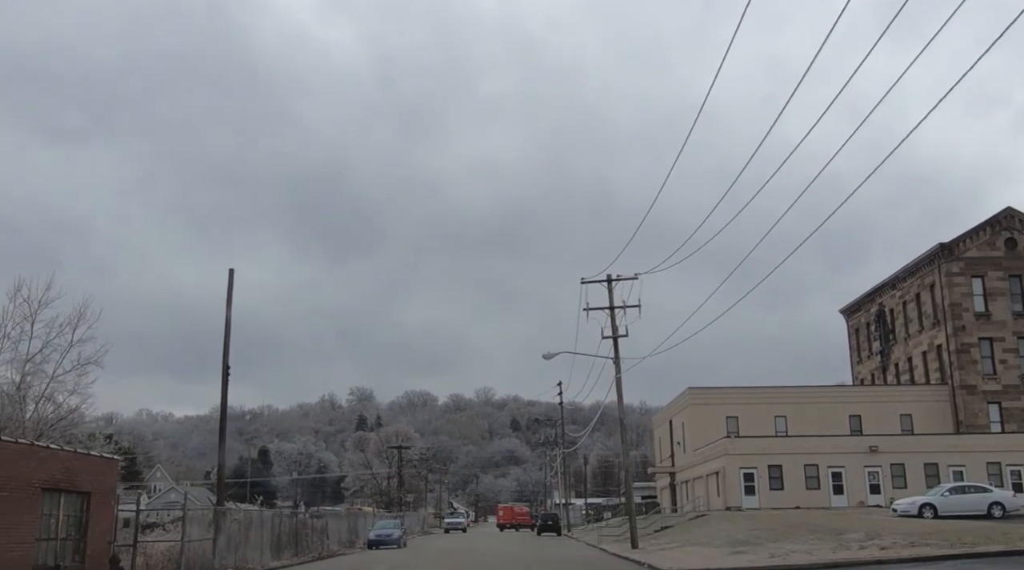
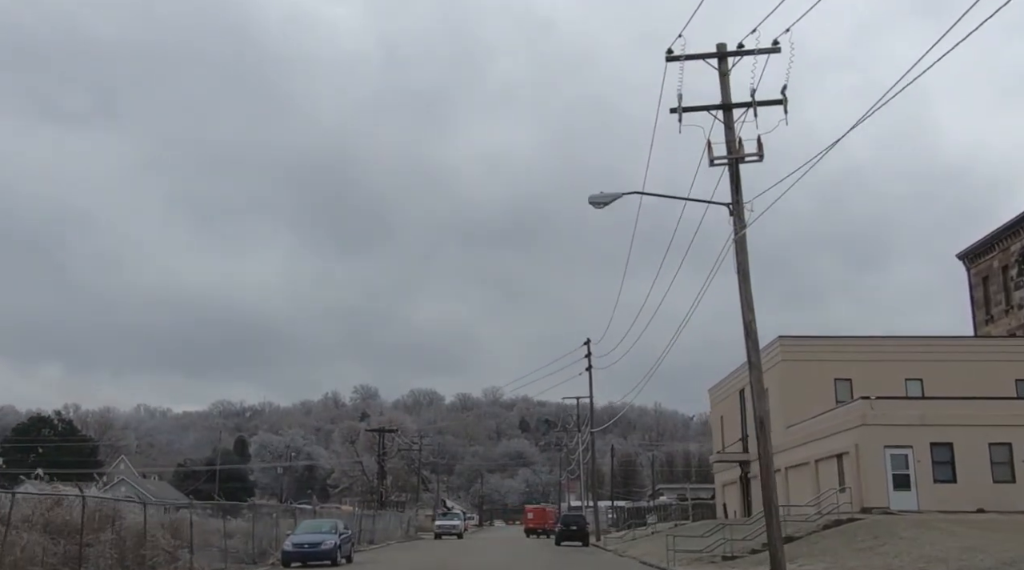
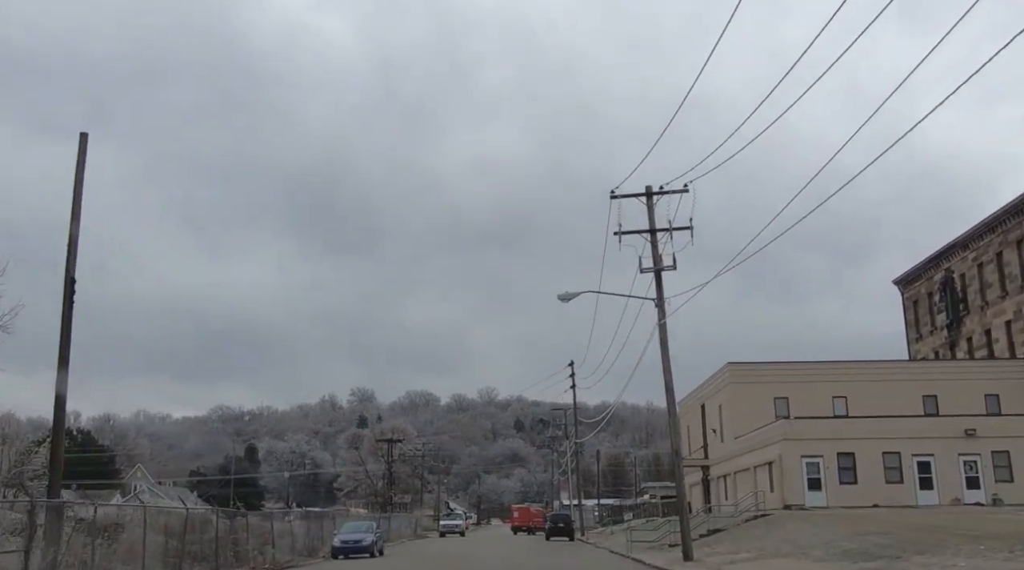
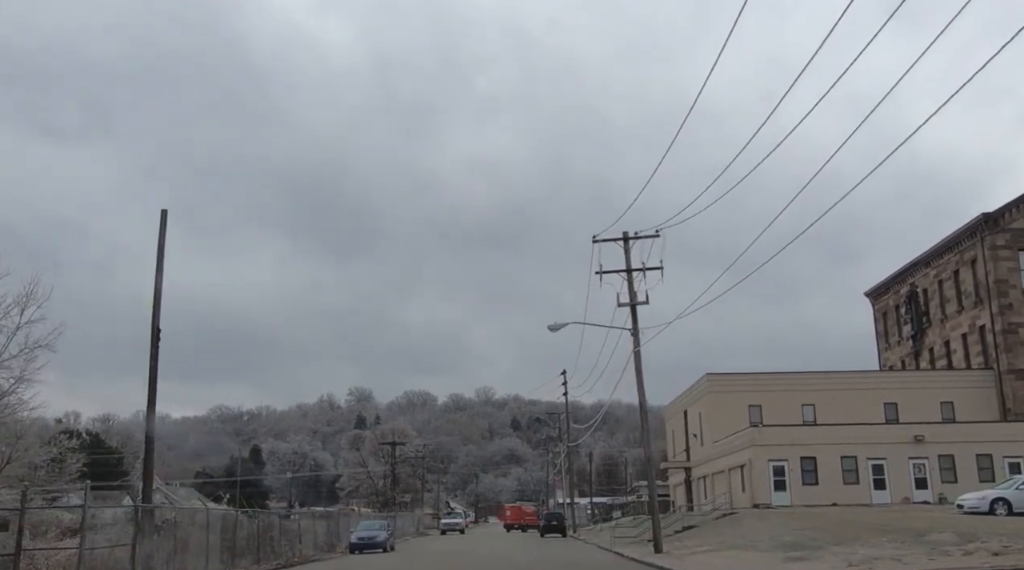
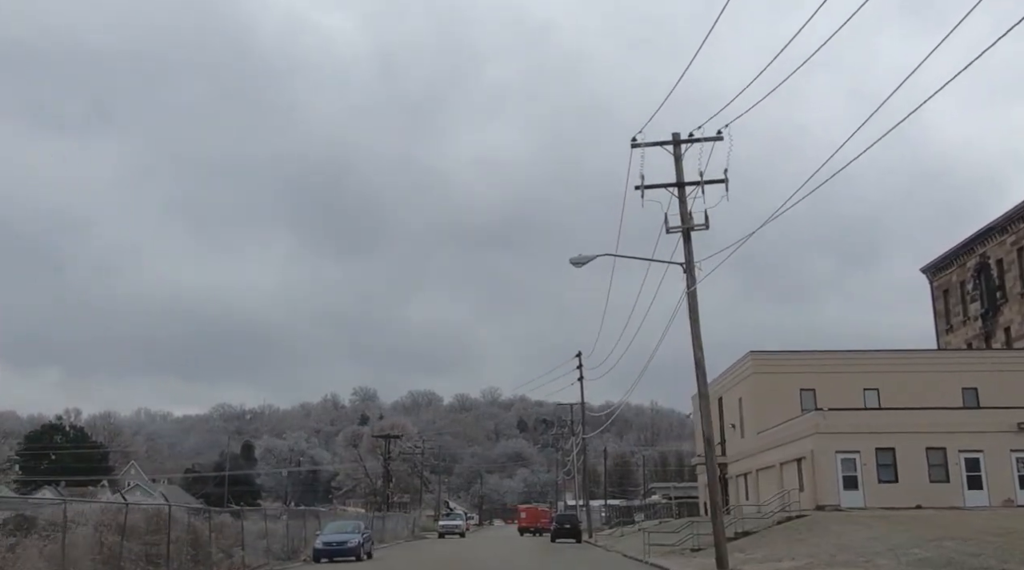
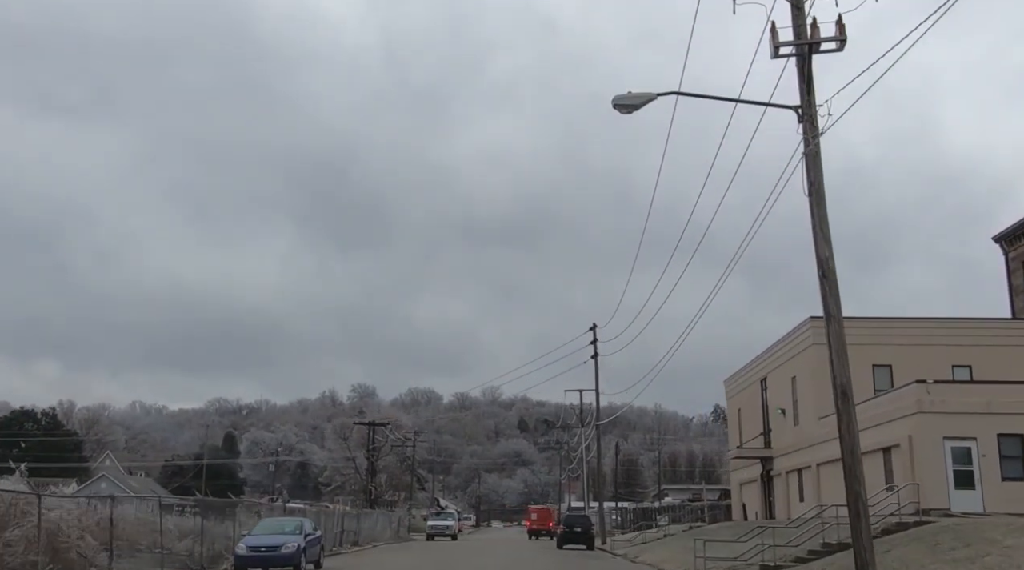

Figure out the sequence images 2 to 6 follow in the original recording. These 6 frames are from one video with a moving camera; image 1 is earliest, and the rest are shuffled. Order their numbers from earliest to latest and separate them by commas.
4, 3, 5, 2, 6
